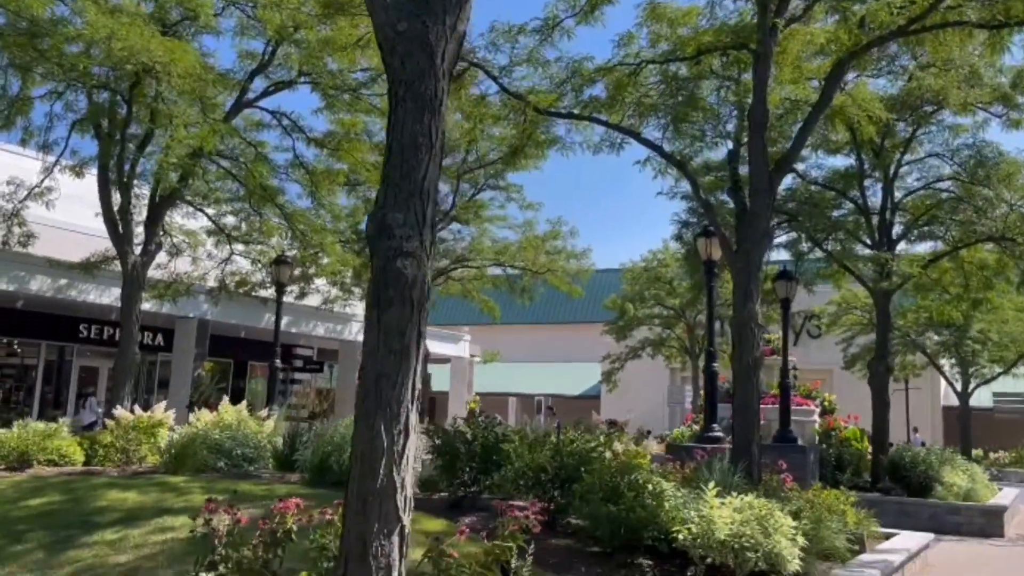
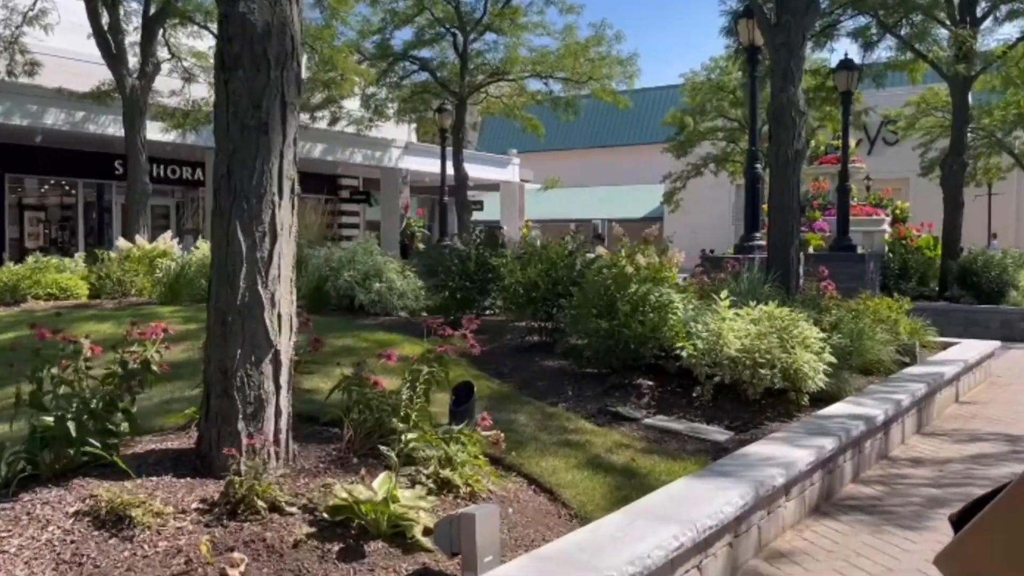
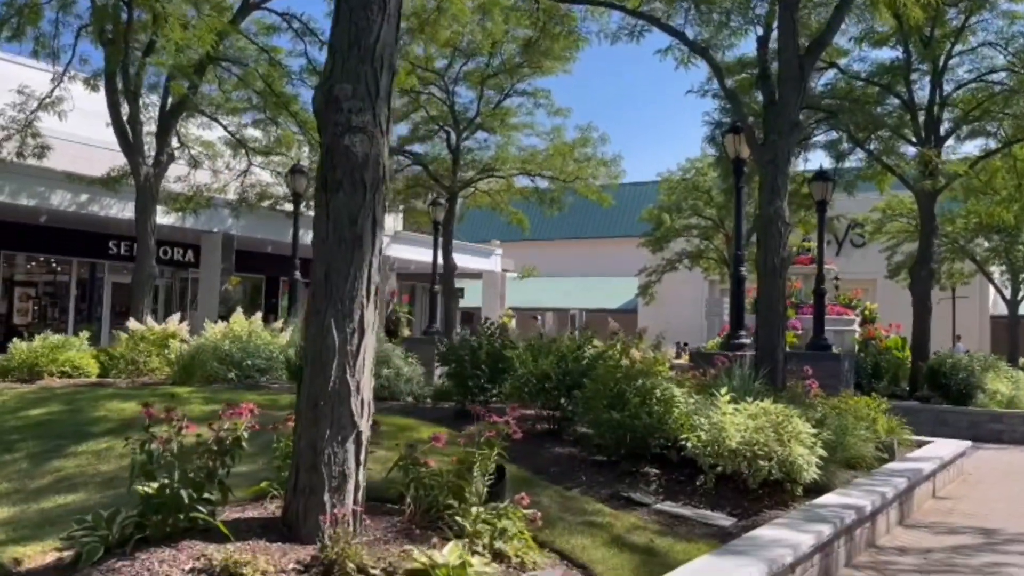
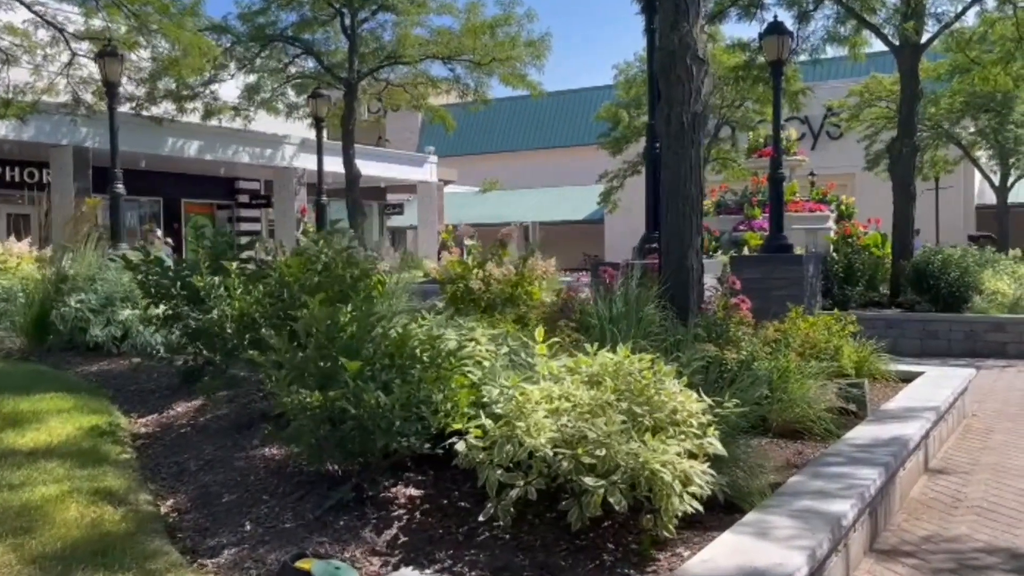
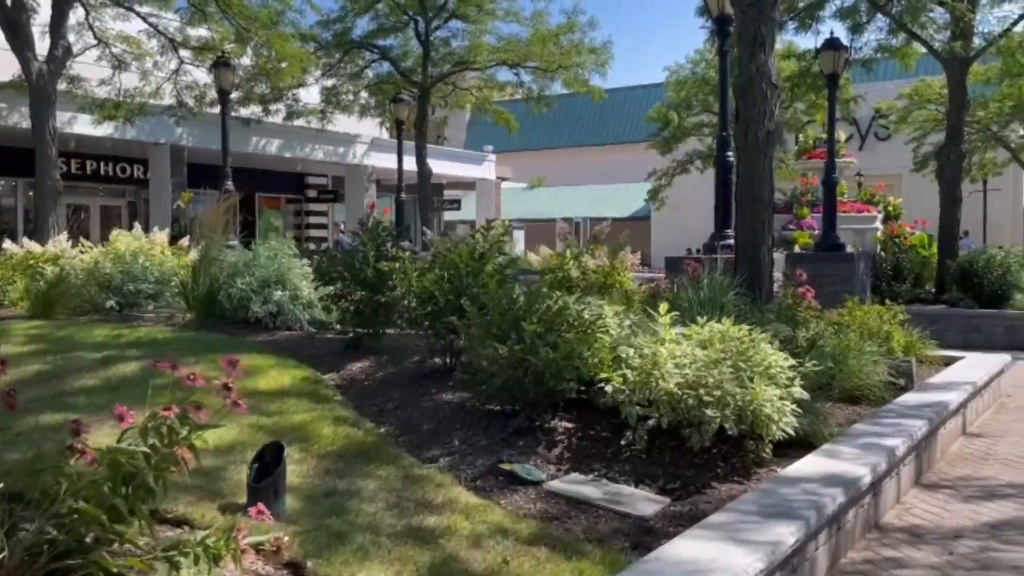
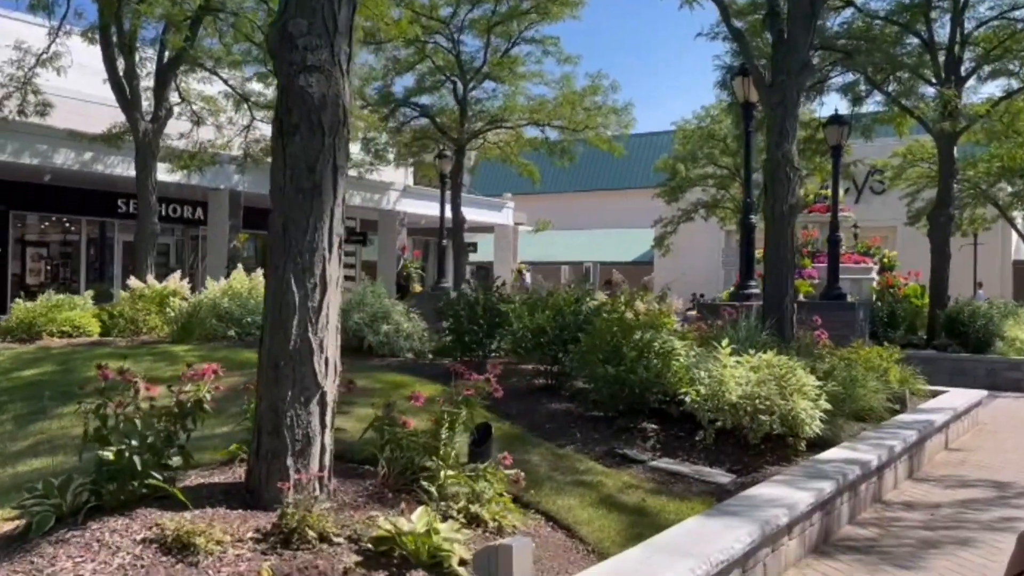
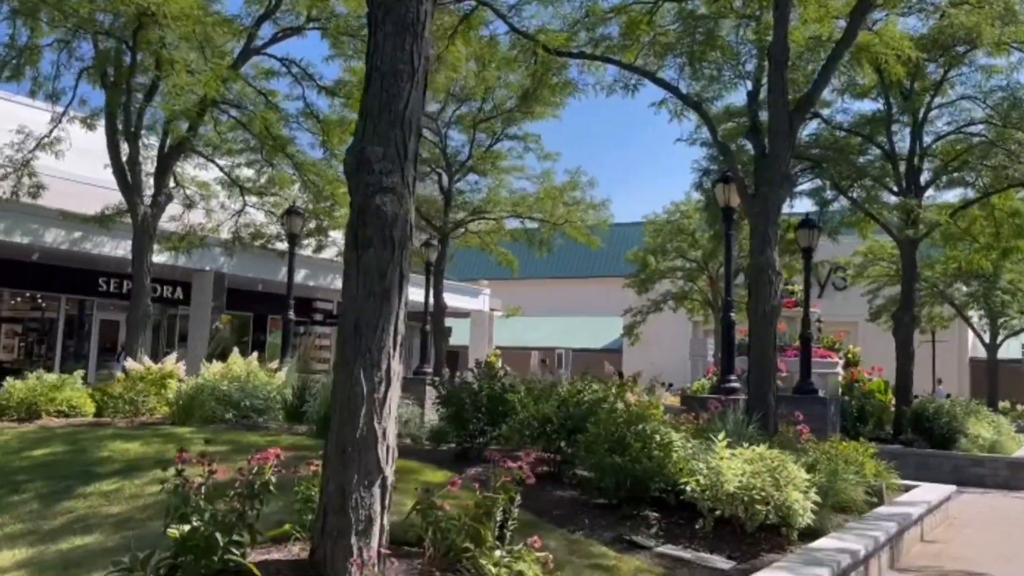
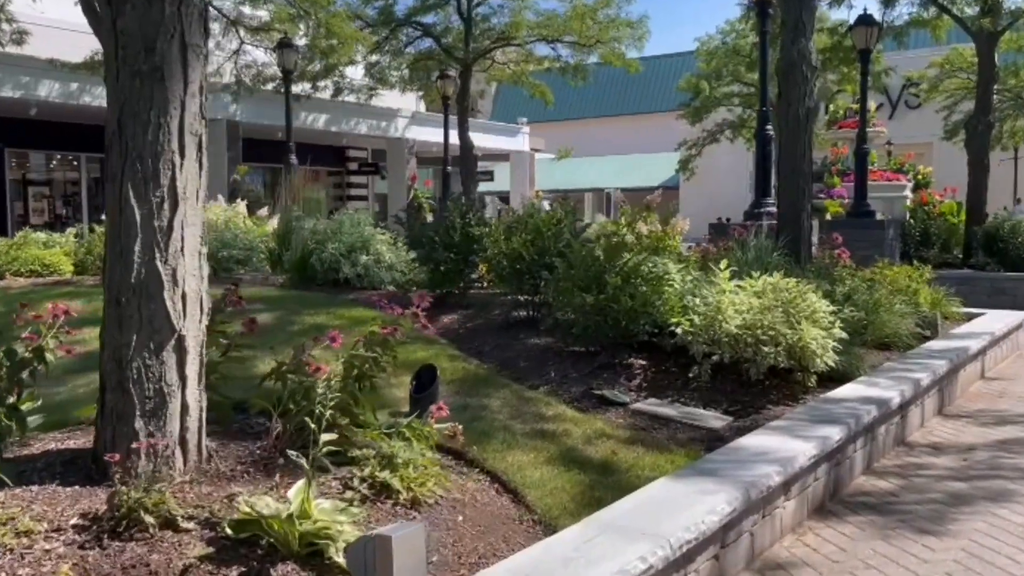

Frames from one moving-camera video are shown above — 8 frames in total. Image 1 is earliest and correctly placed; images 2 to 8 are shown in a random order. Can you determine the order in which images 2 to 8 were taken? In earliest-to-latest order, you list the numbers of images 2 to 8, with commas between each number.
7, 3, 6, 2, 8, 5, 4
